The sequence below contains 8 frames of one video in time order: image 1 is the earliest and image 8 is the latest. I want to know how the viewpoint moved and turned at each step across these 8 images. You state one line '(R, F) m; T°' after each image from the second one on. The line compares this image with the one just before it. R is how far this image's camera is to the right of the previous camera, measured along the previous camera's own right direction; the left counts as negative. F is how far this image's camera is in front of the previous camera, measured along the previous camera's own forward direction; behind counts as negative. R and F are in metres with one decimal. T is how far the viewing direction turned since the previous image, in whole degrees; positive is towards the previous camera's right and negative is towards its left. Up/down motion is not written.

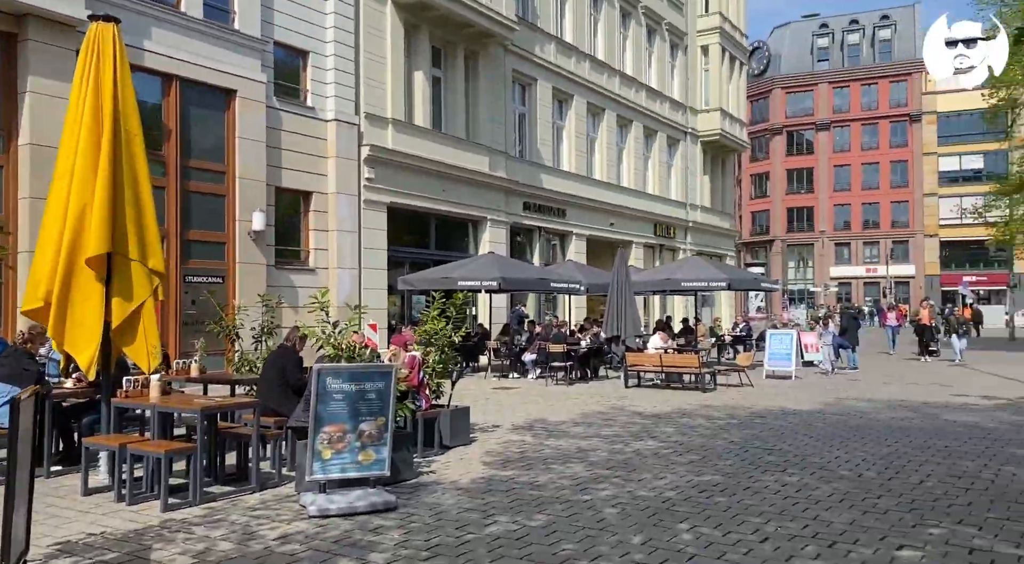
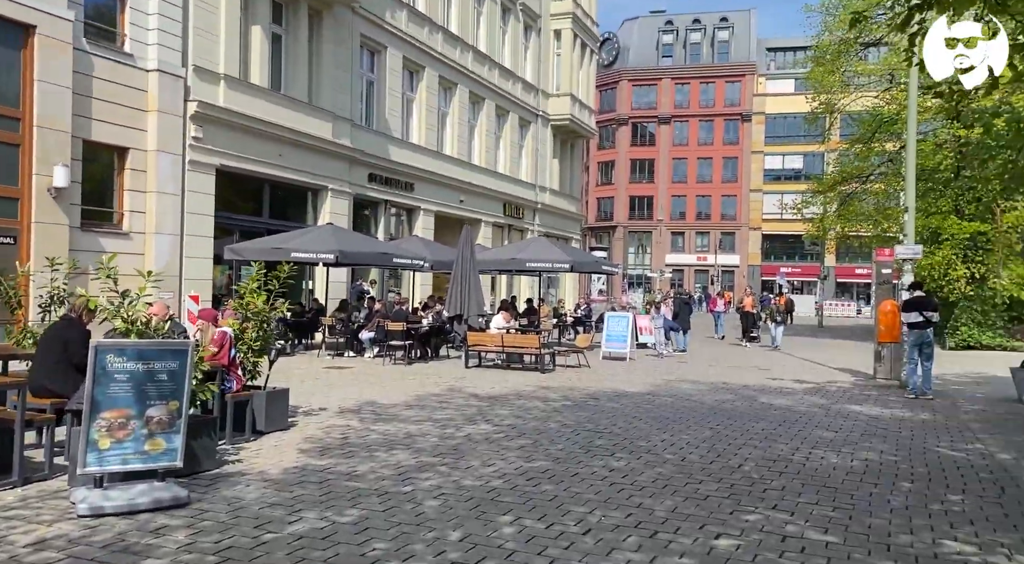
(+0.2, +0.4) m; +10°
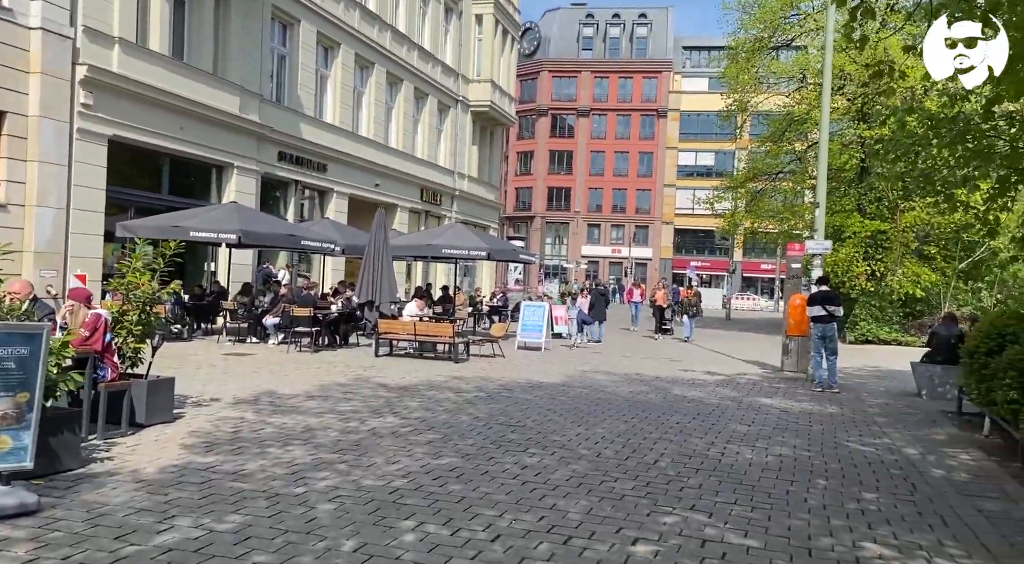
(+0.1, +0.5) m; +5°
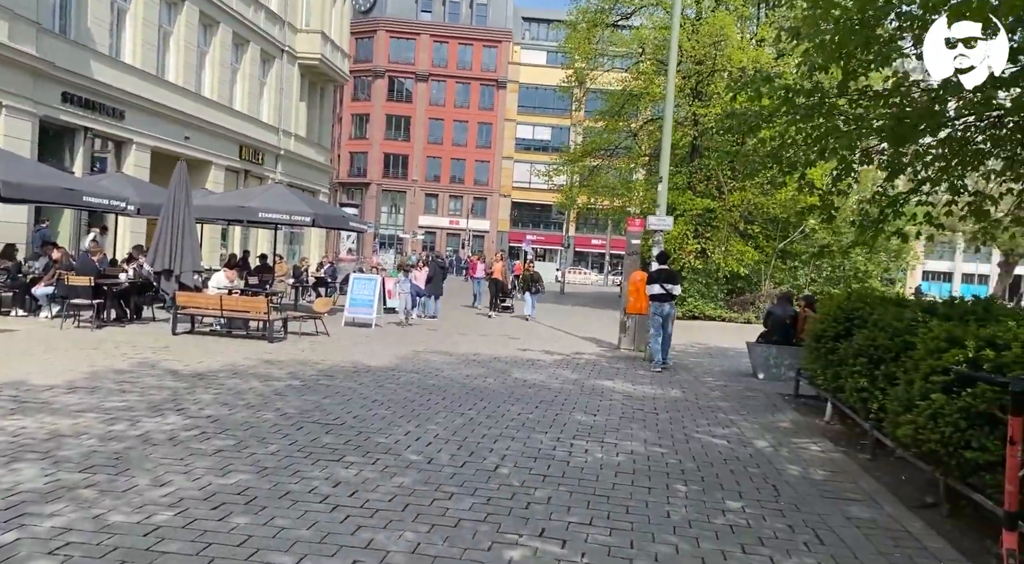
(+0.1, +1.3) m; +11°
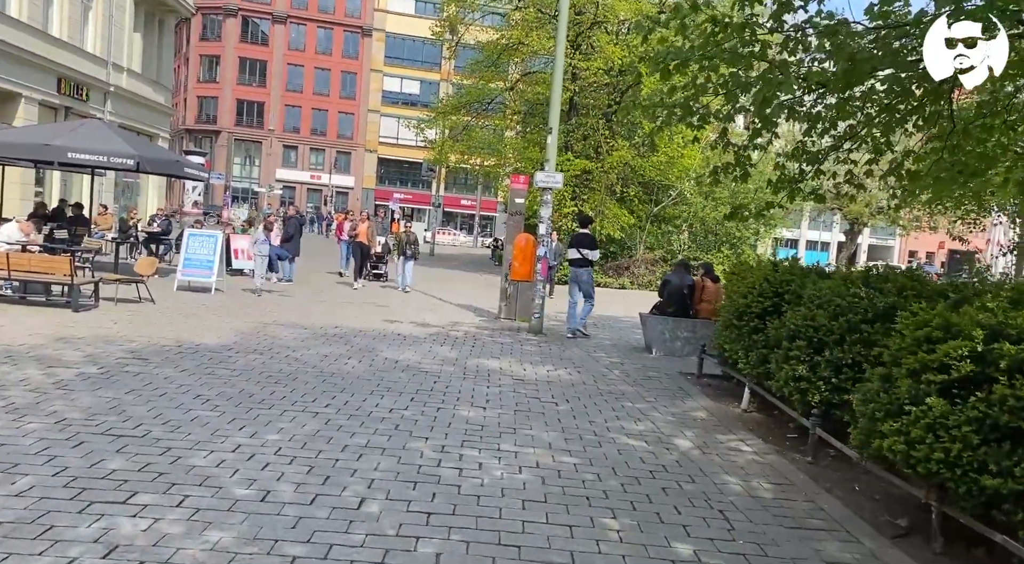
(-0.1, +1.8) m; +9°
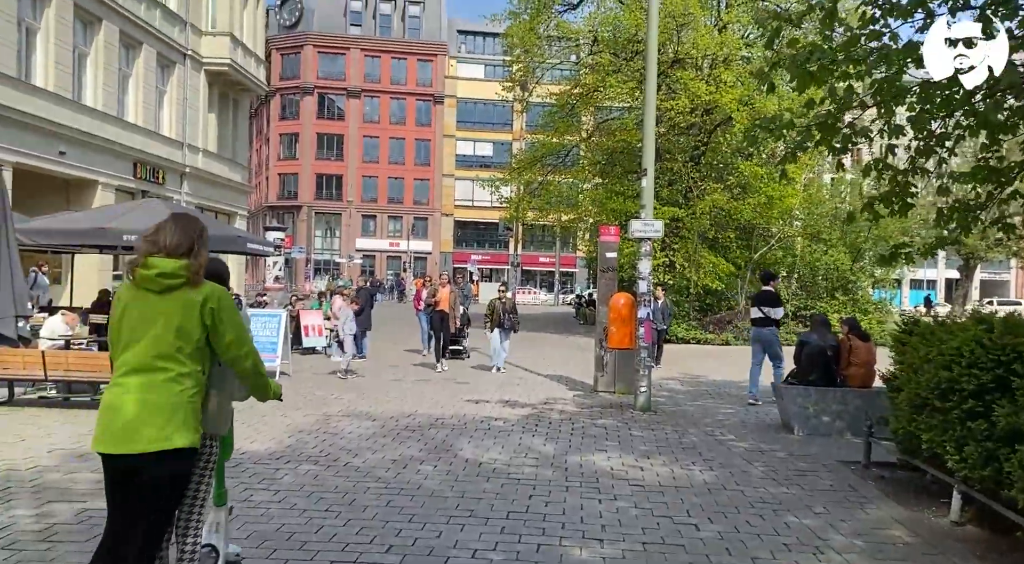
(-0.2, +1.8) m; -5°
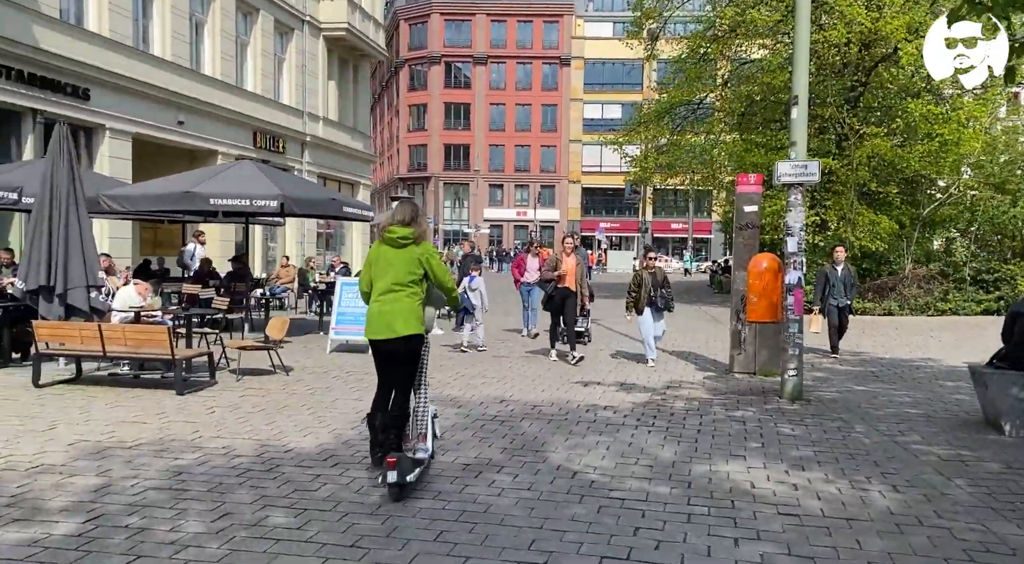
(+0.2, +1.9) m; -9°
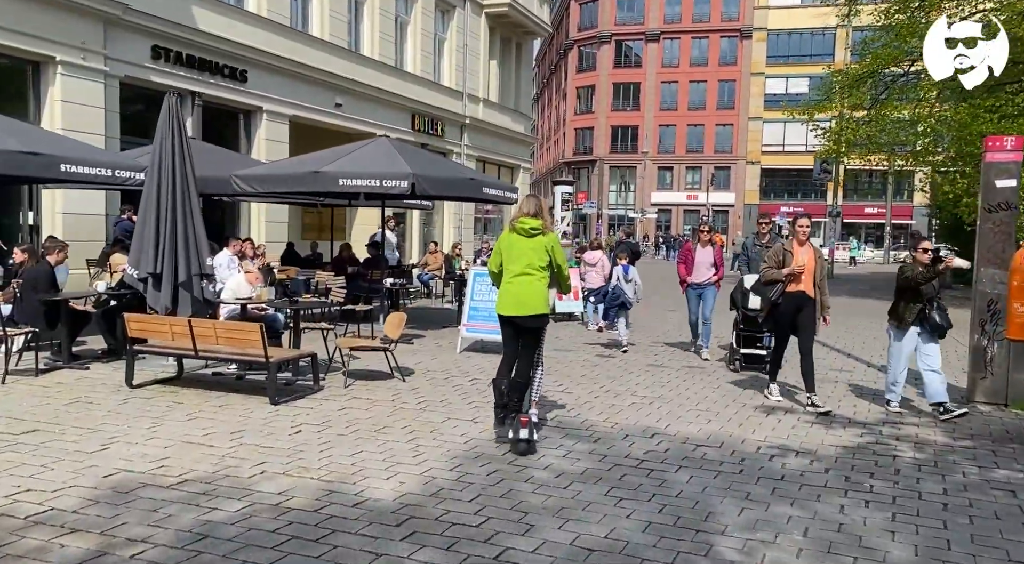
(+0.1, +2.0) m; -11°
